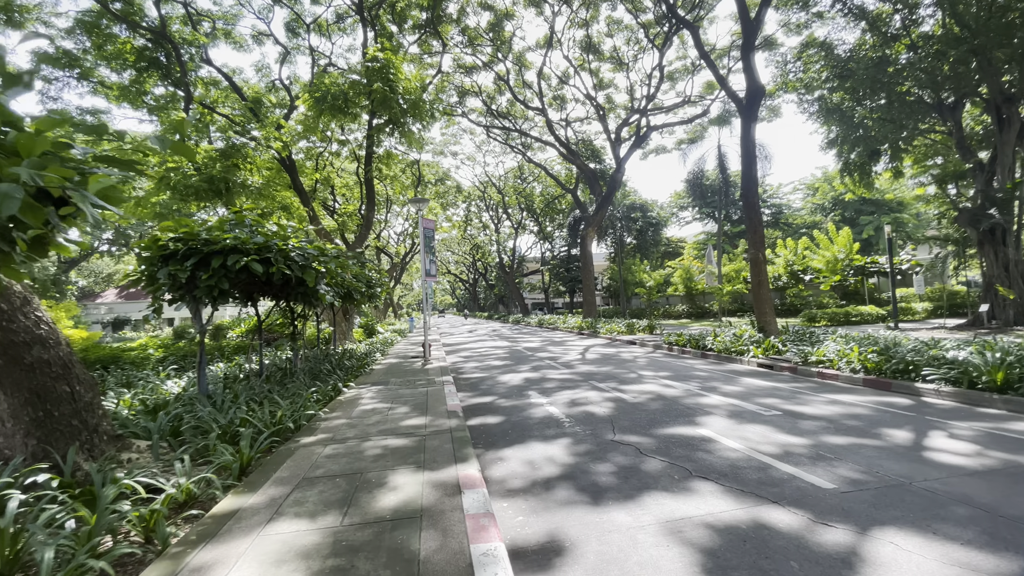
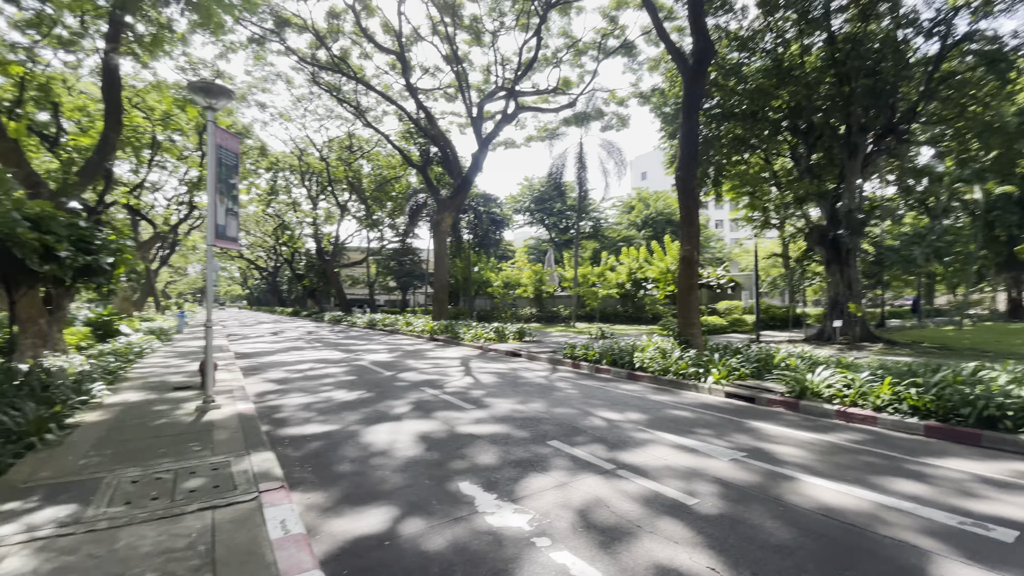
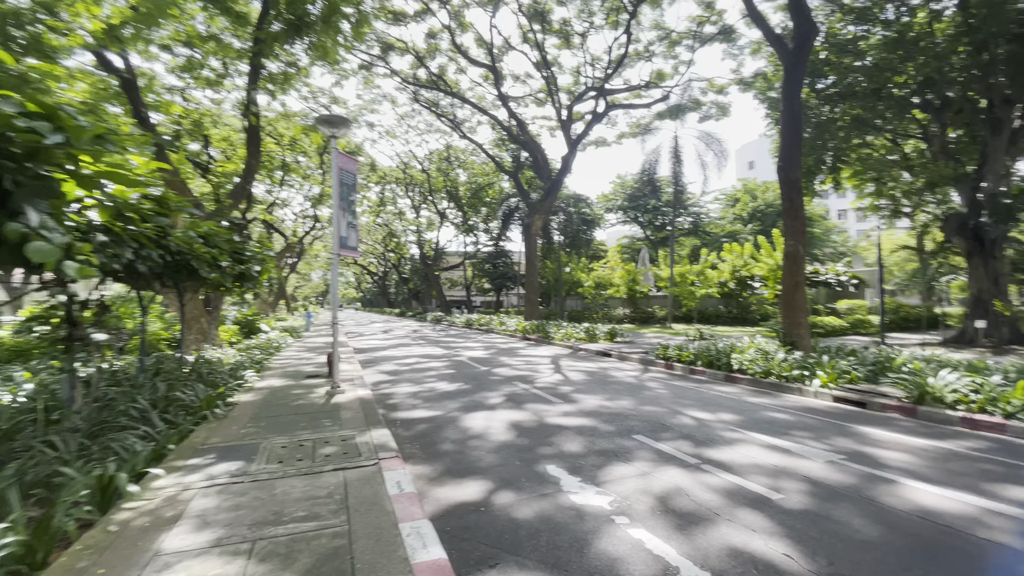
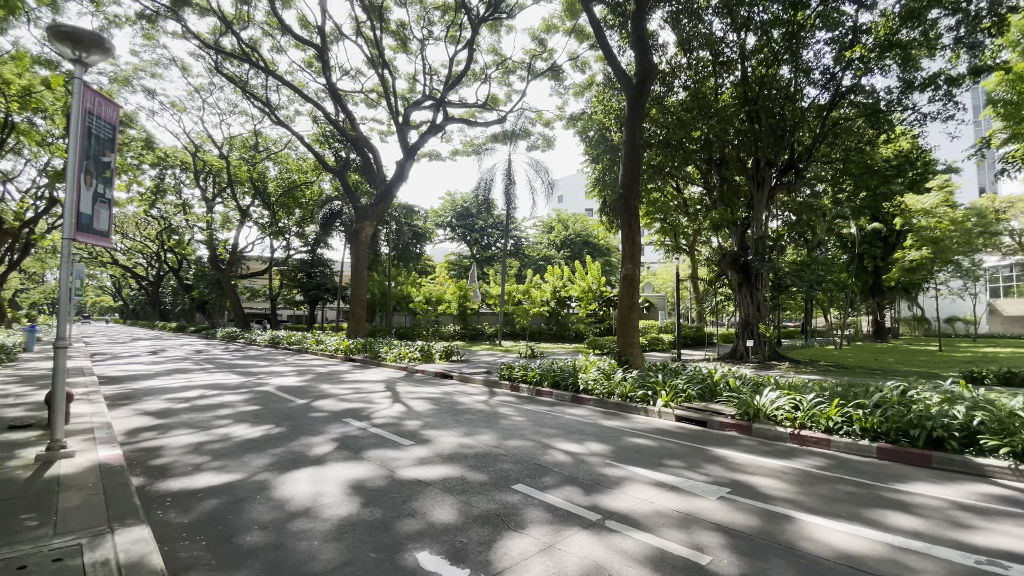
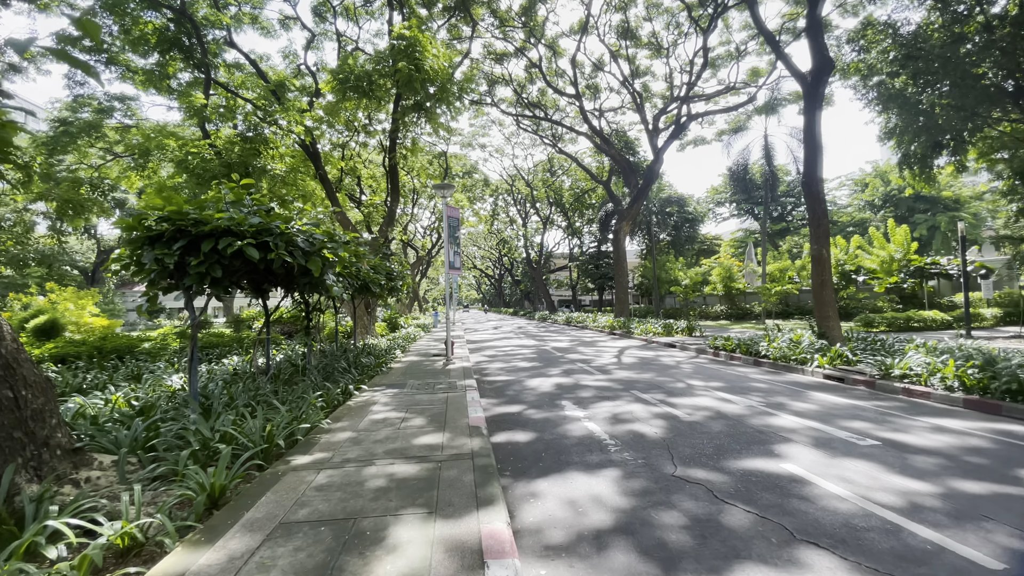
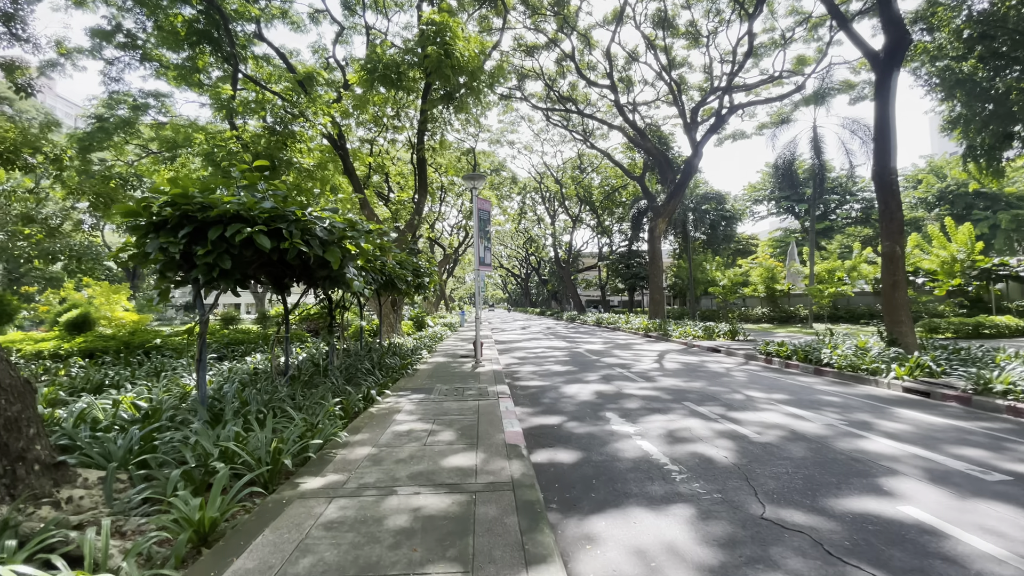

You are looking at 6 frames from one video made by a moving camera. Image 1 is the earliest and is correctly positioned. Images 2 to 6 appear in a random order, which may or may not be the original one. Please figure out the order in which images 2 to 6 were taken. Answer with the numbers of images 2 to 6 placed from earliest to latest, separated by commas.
5, 6, 3, 2, 4
